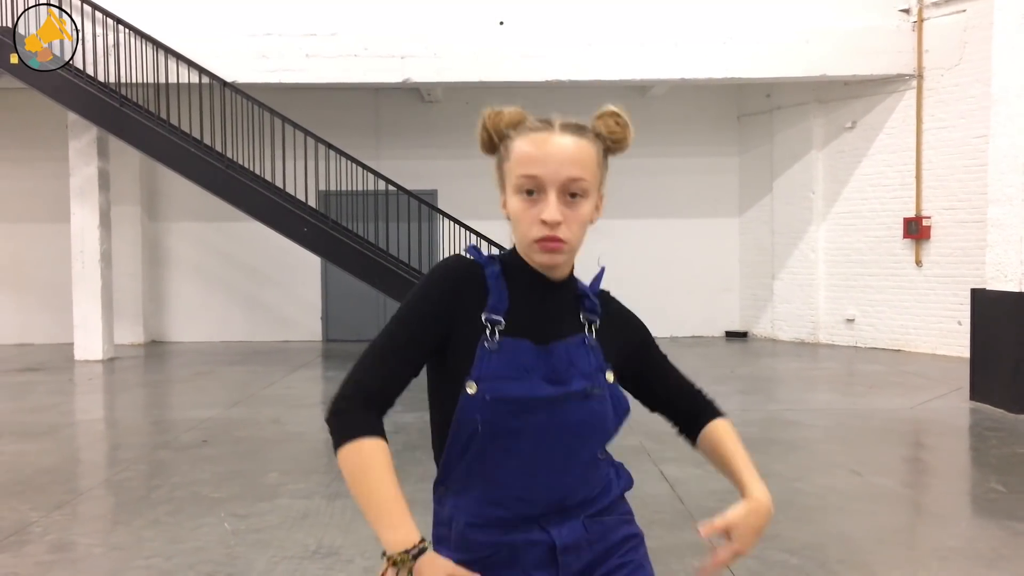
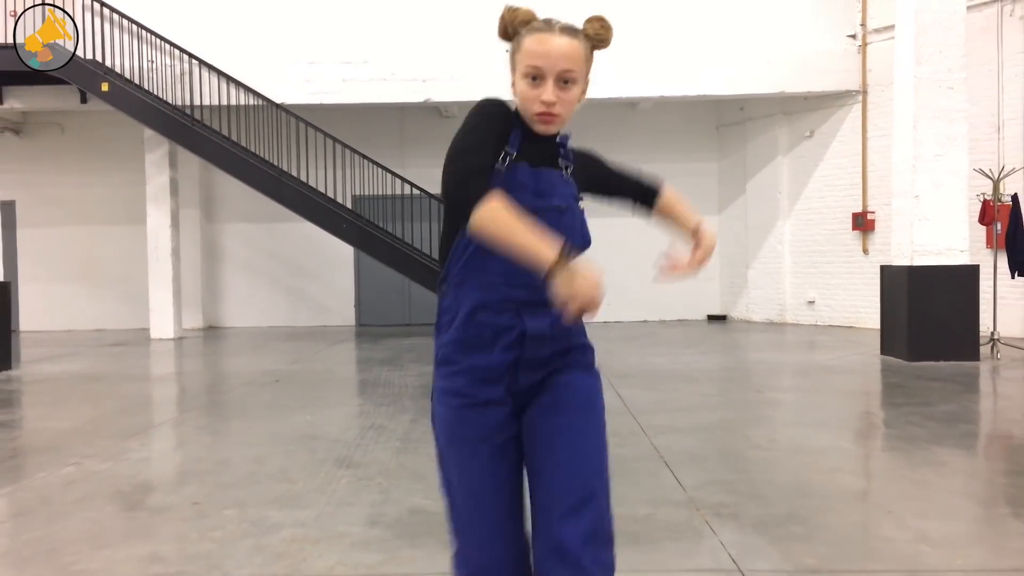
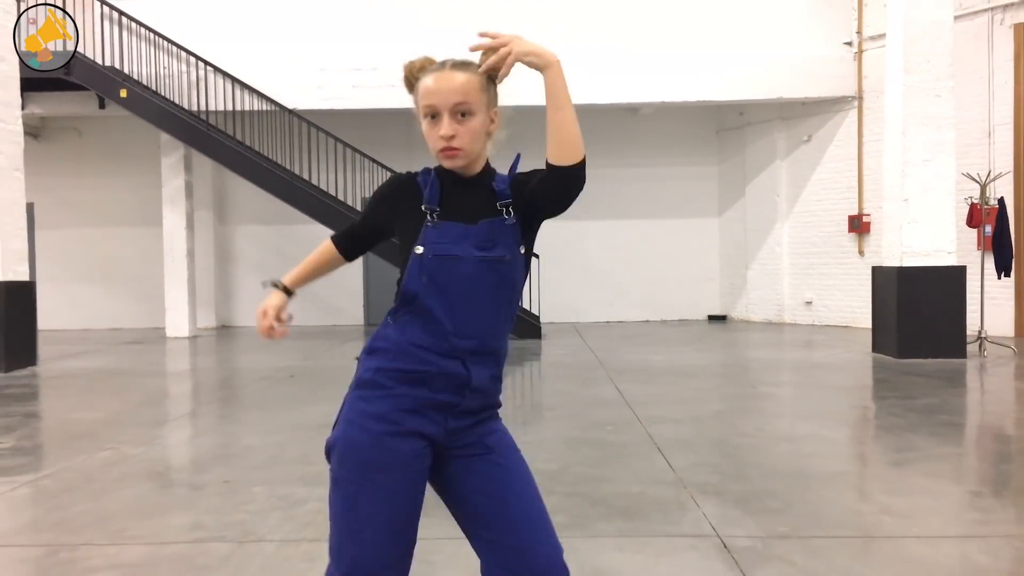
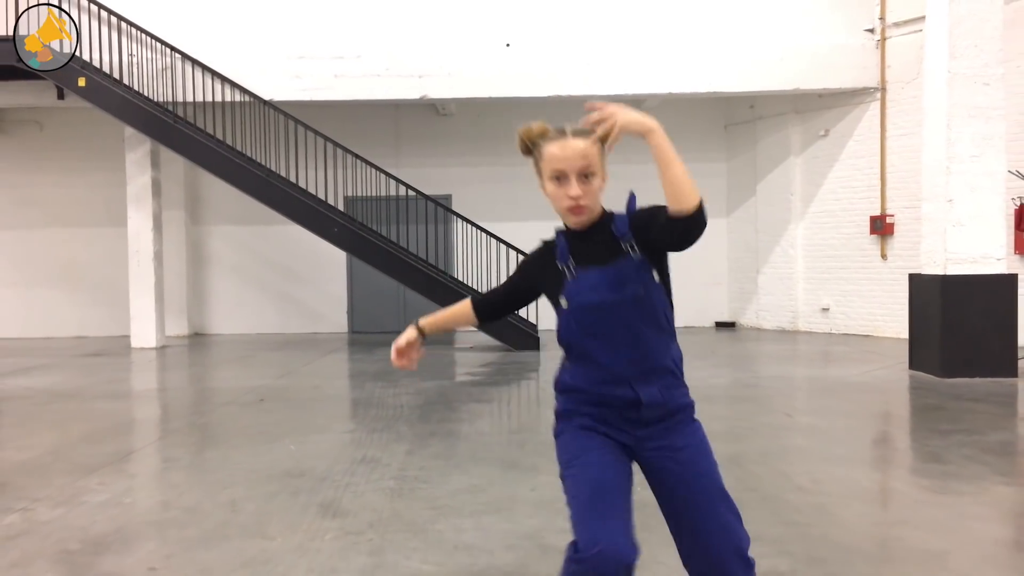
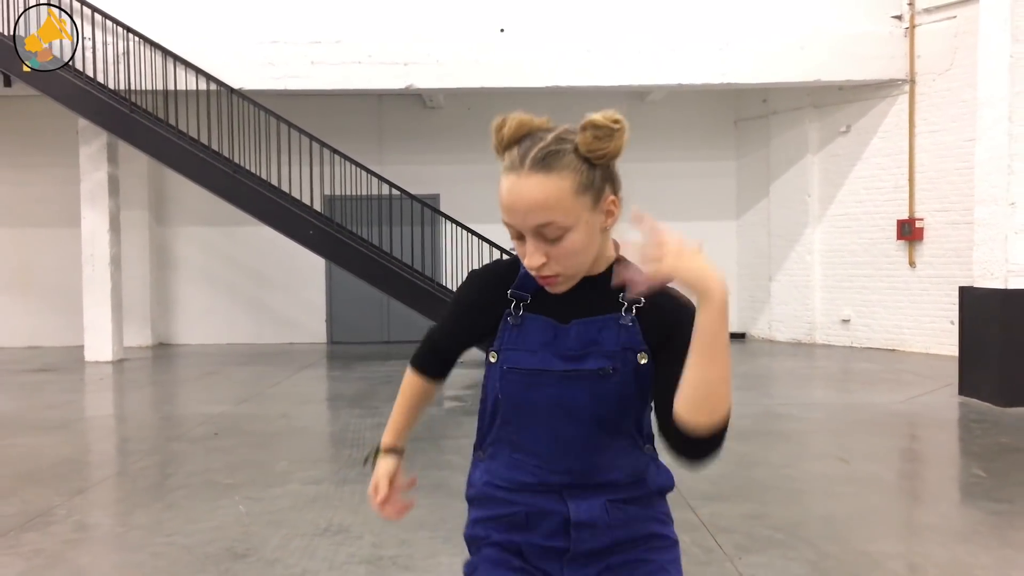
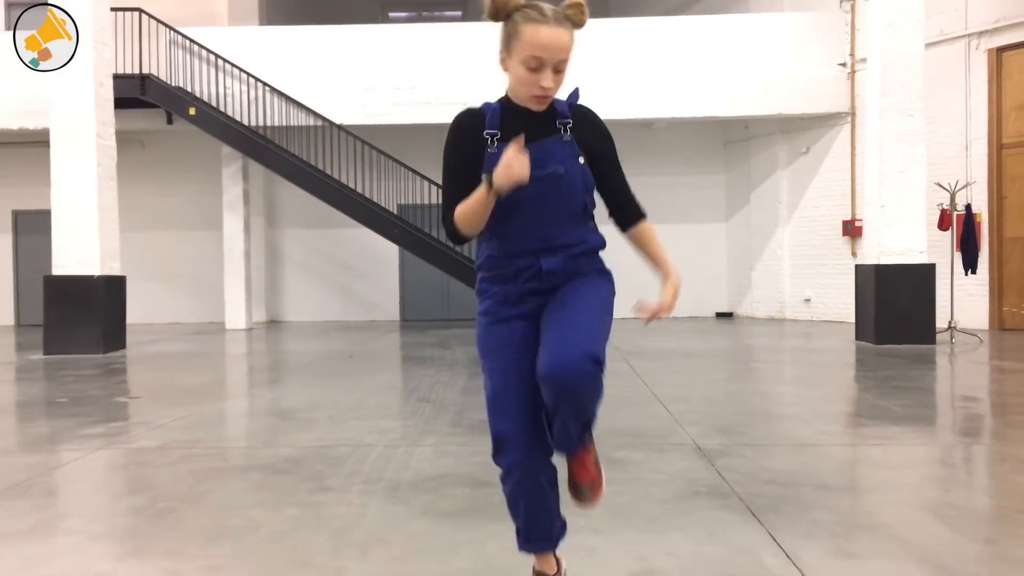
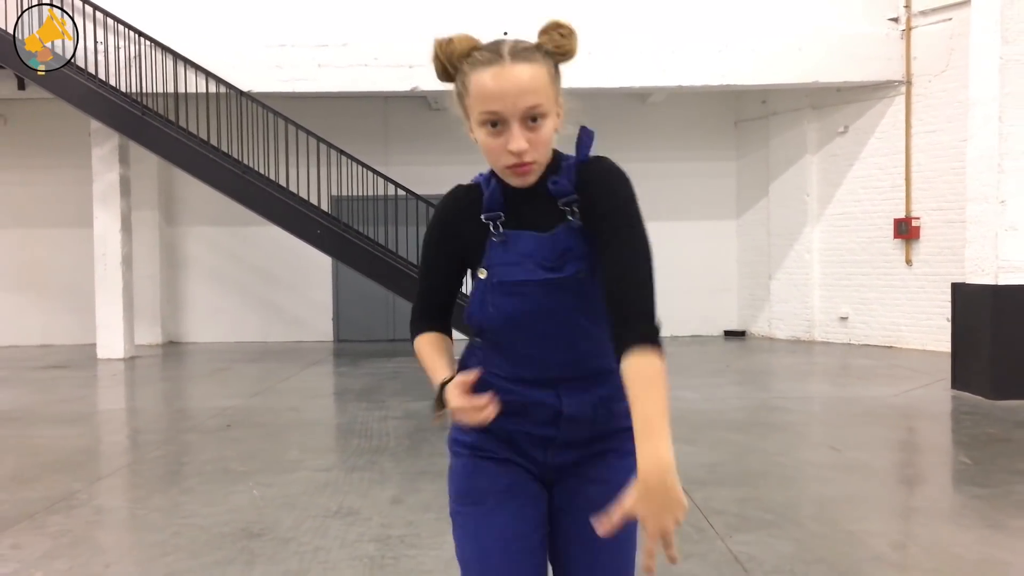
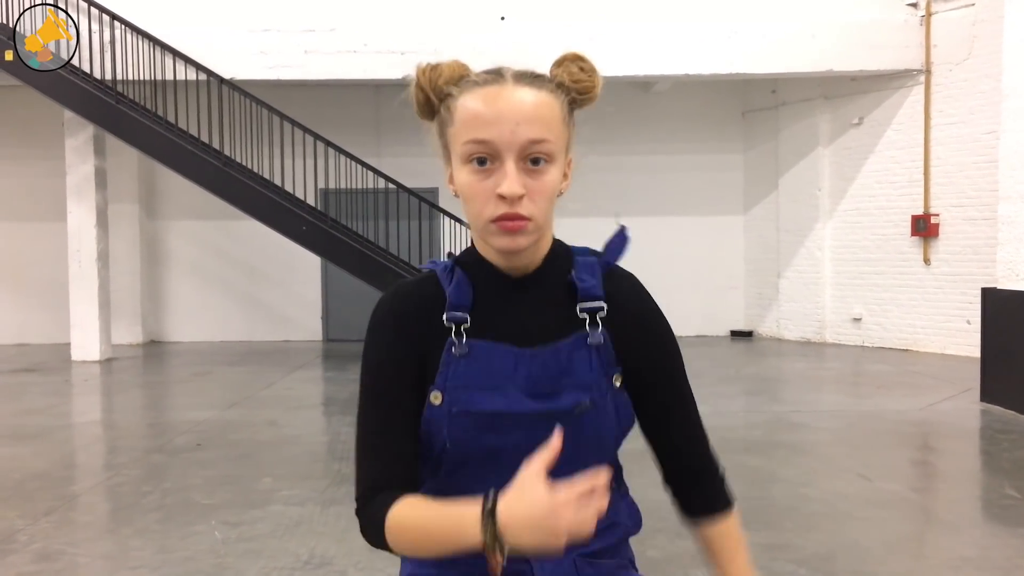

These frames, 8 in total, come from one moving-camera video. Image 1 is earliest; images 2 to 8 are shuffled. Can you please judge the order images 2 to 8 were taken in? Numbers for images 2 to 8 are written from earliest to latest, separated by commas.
8, 5, 7, 4, 2, 3, 6
